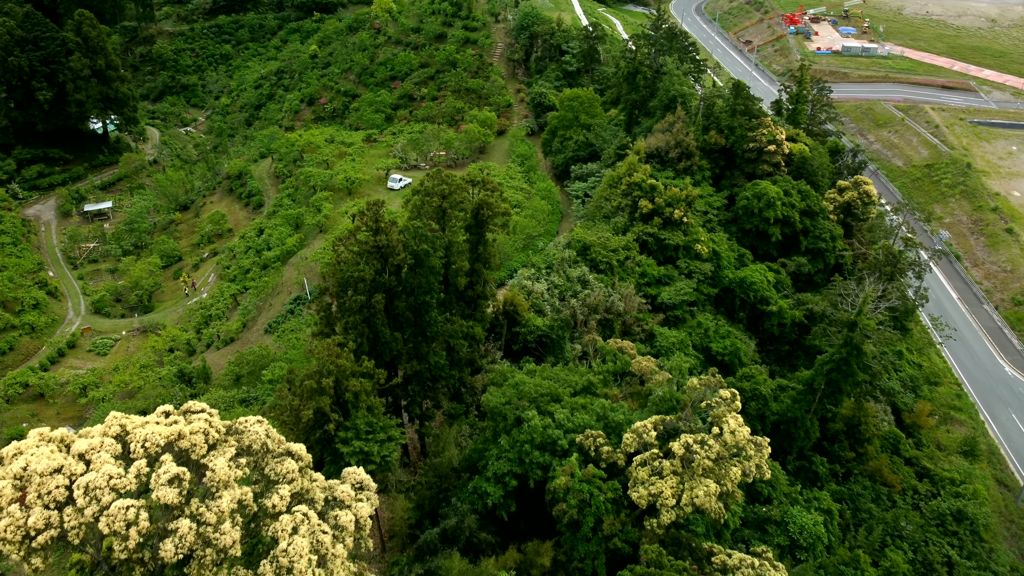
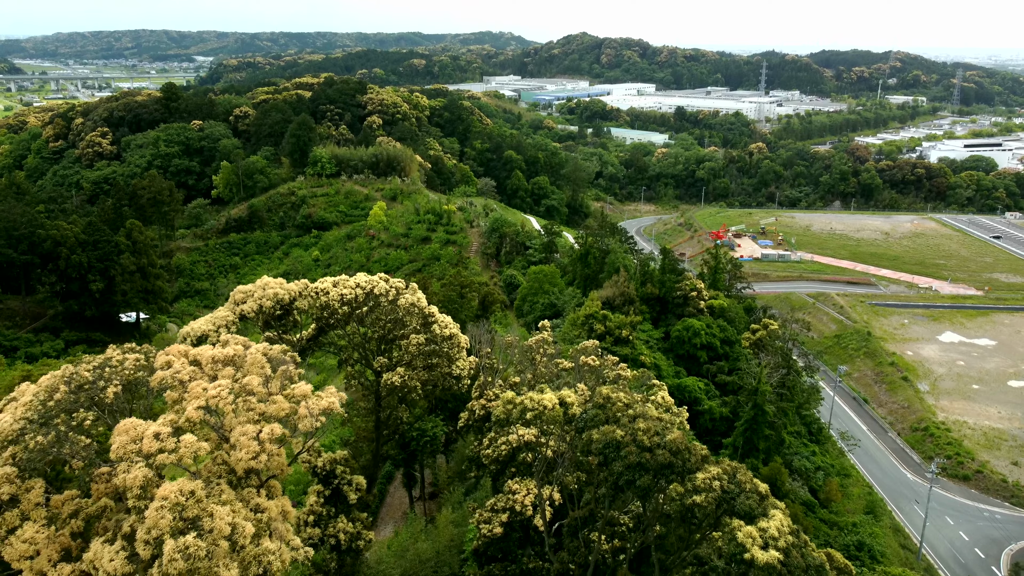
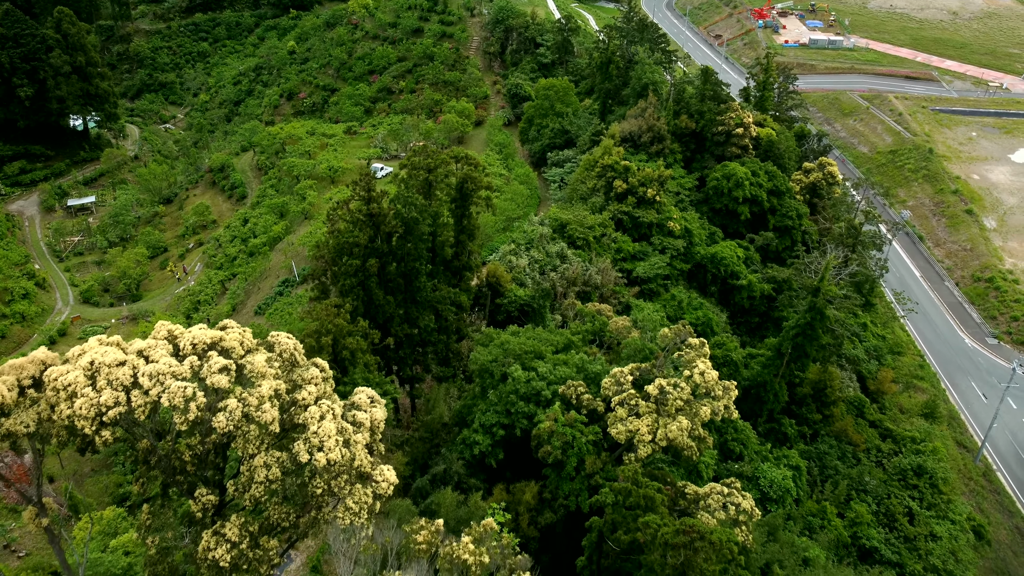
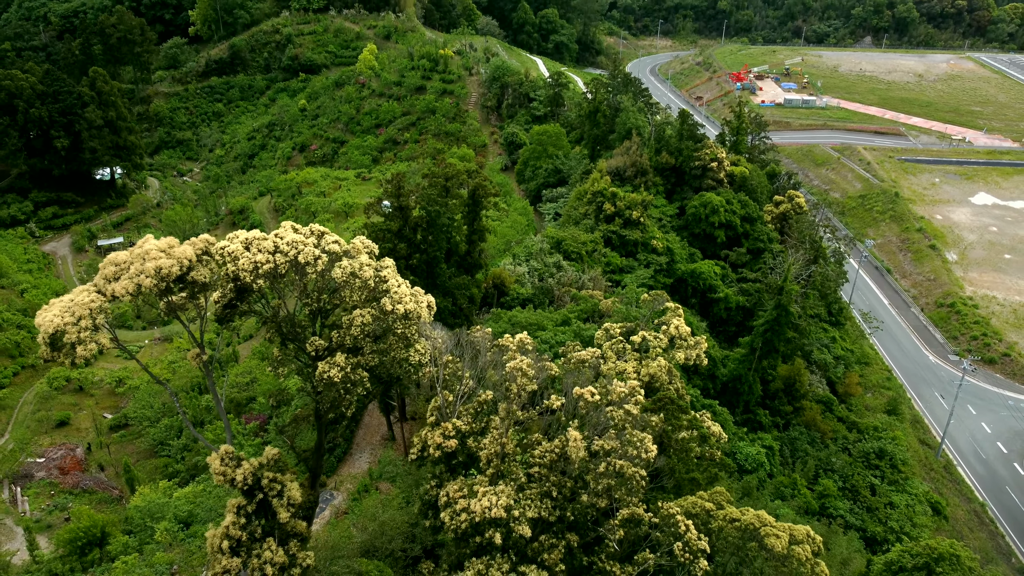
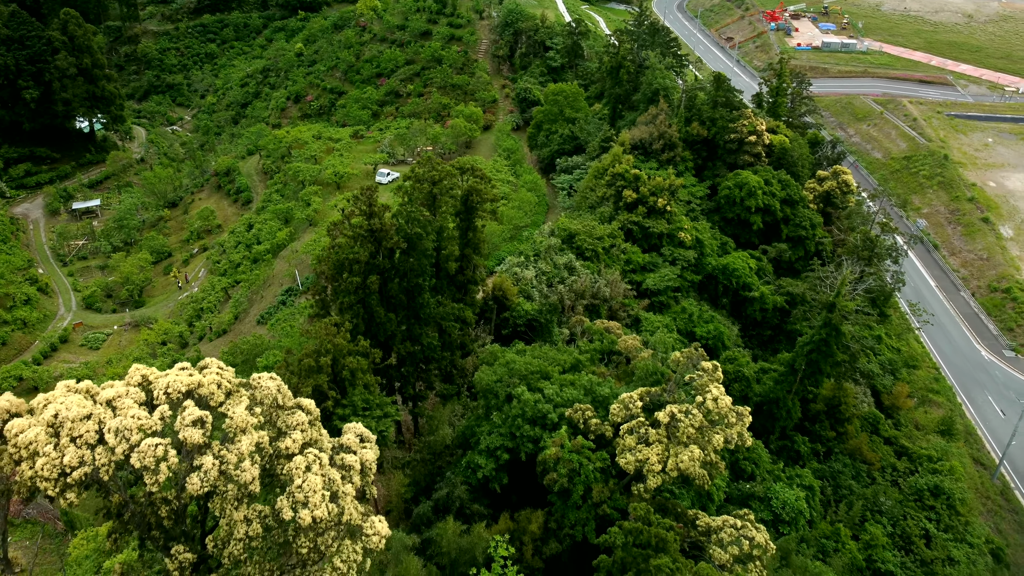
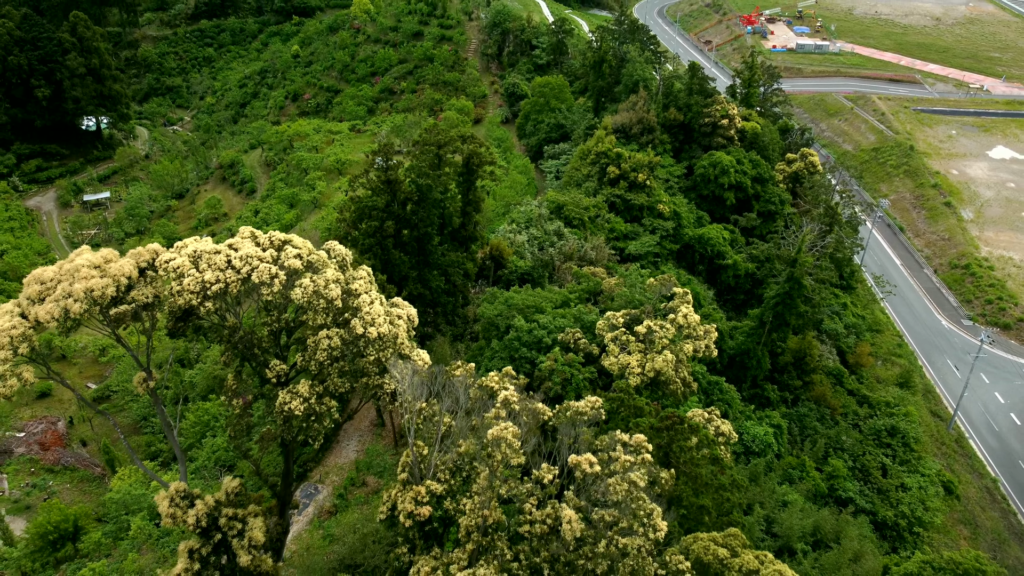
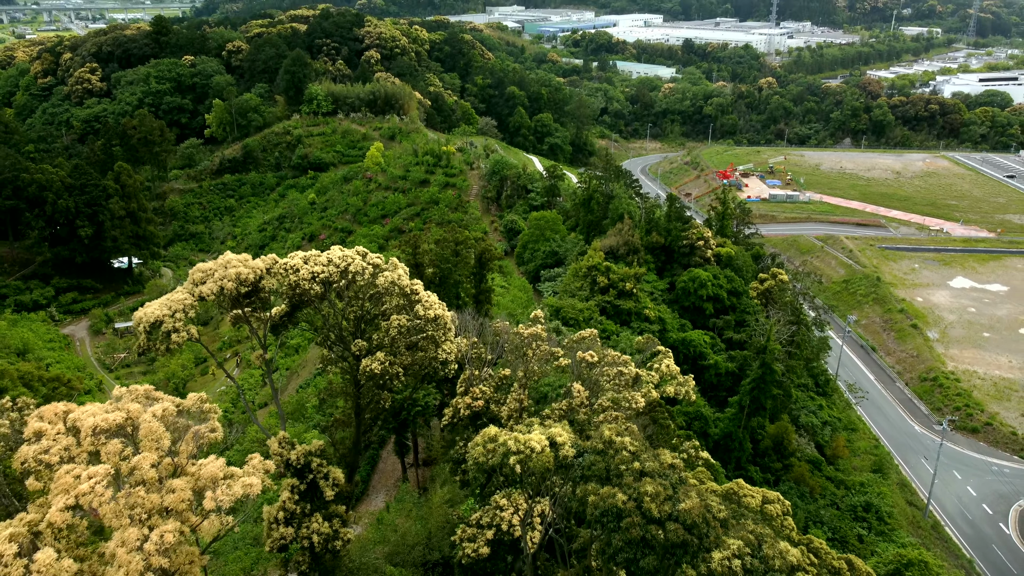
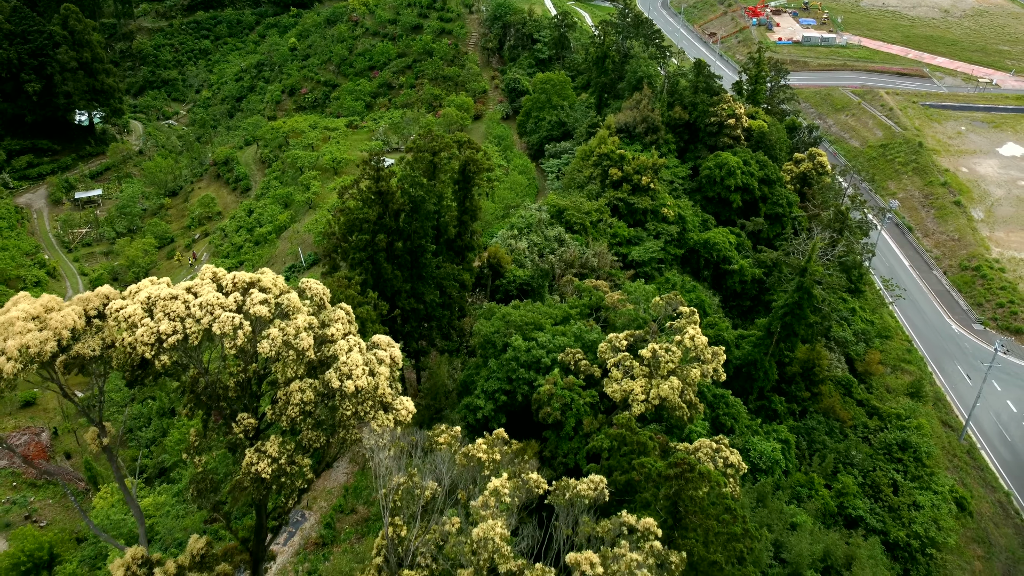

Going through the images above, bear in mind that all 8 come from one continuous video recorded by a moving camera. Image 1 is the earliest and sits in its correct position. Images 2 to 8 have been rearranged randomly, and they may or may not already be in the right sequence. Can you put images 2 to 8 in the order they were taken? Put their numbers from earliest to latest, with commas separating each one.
5, 3, 8, 6, 4, 7, 2
